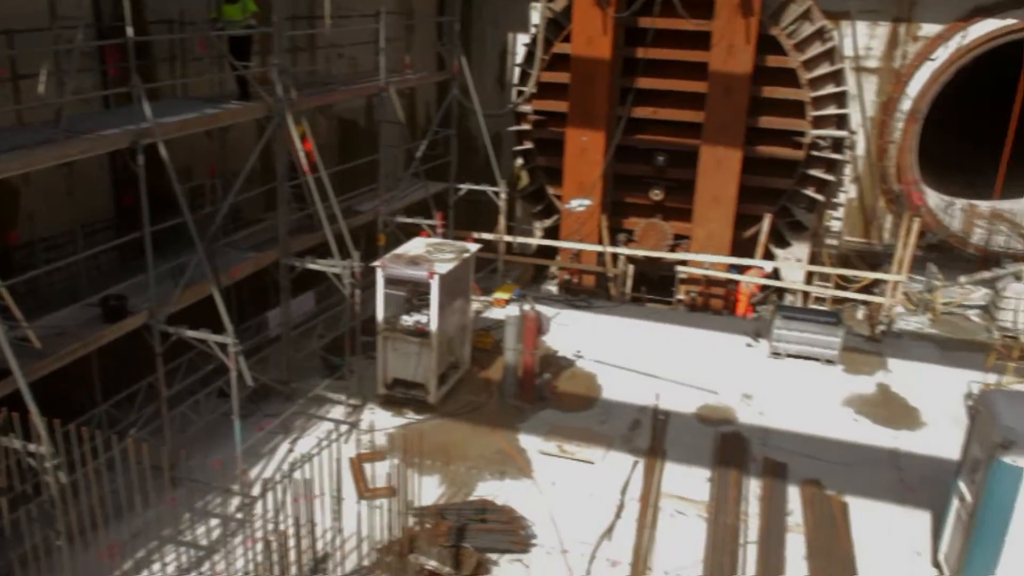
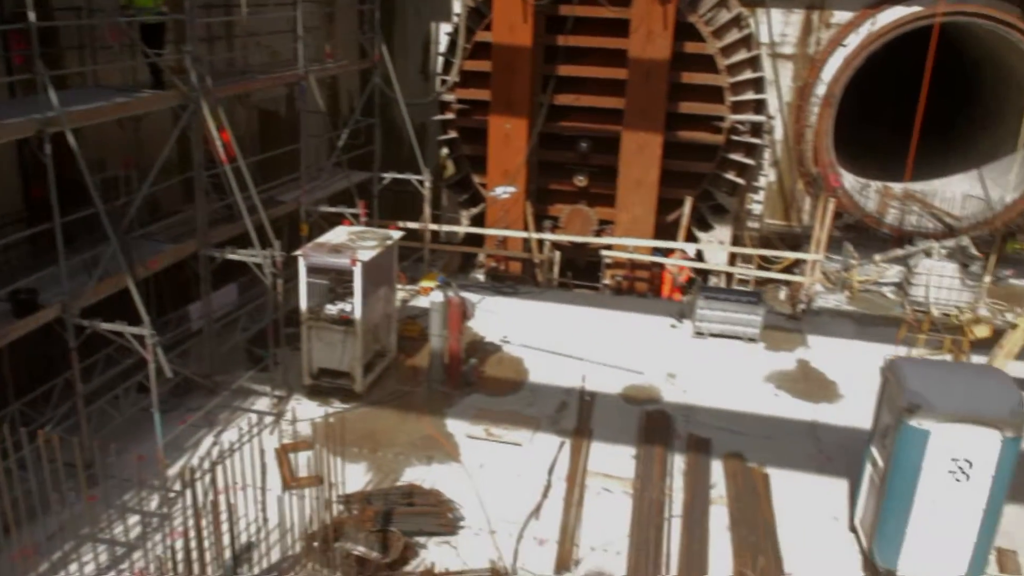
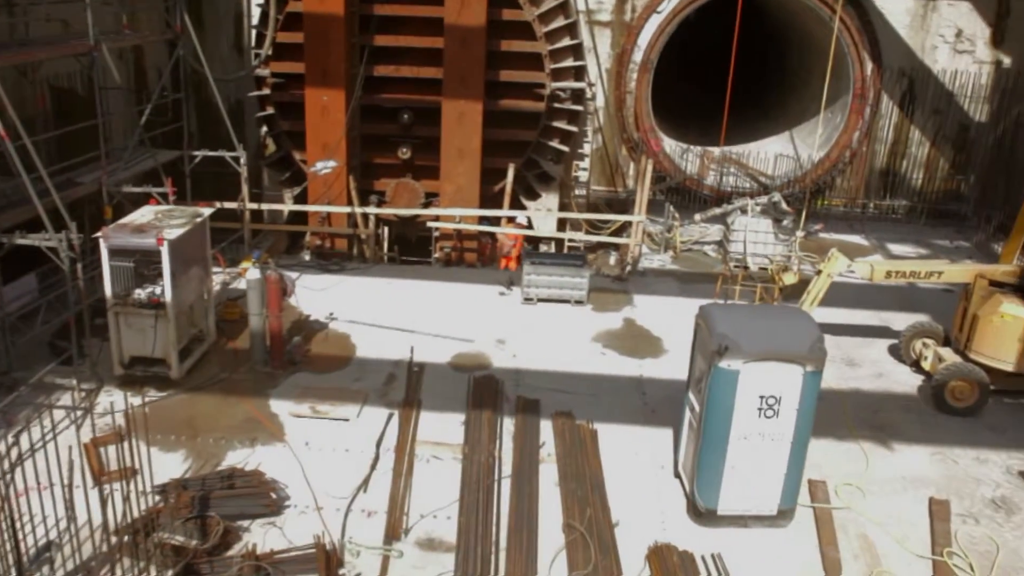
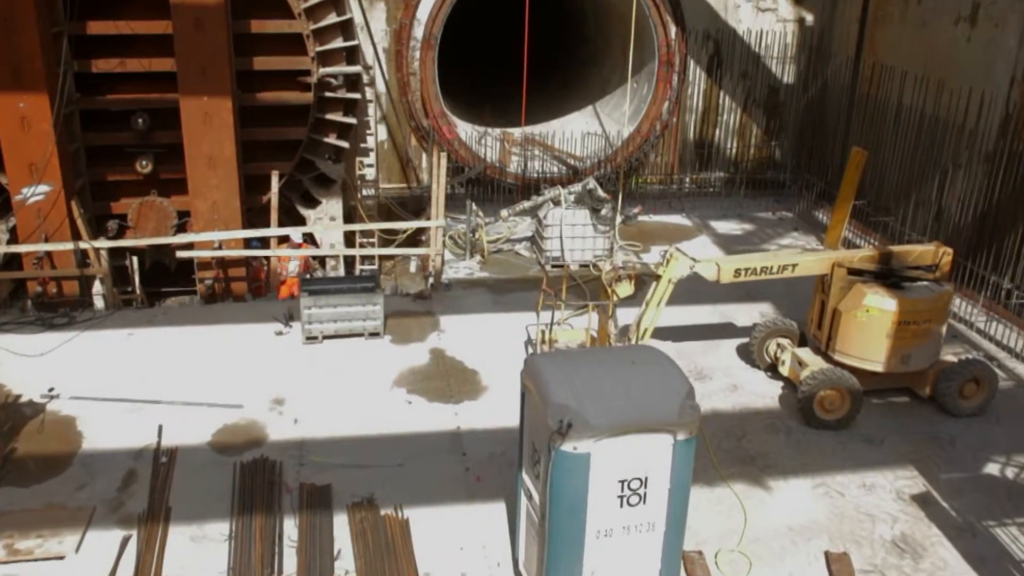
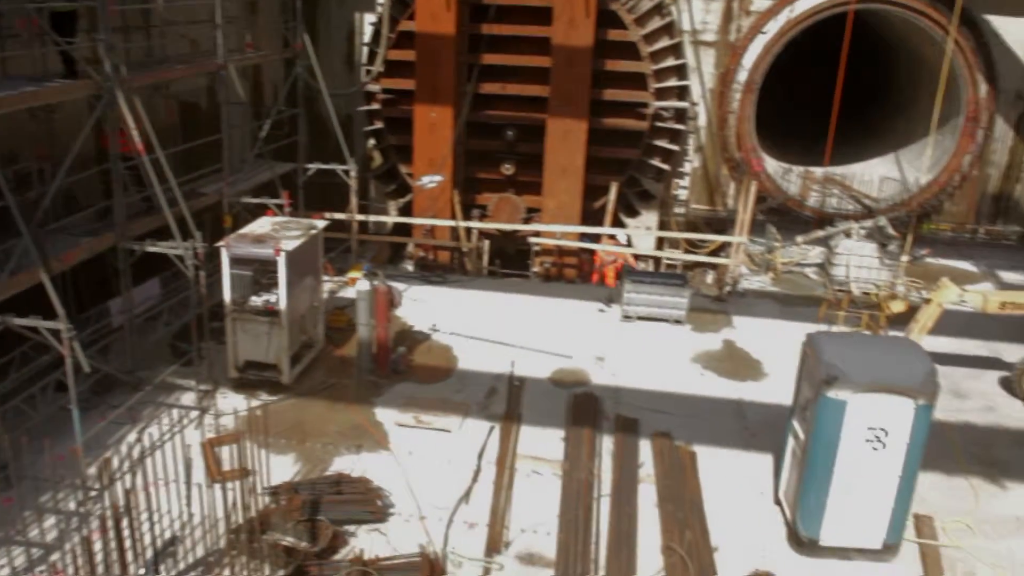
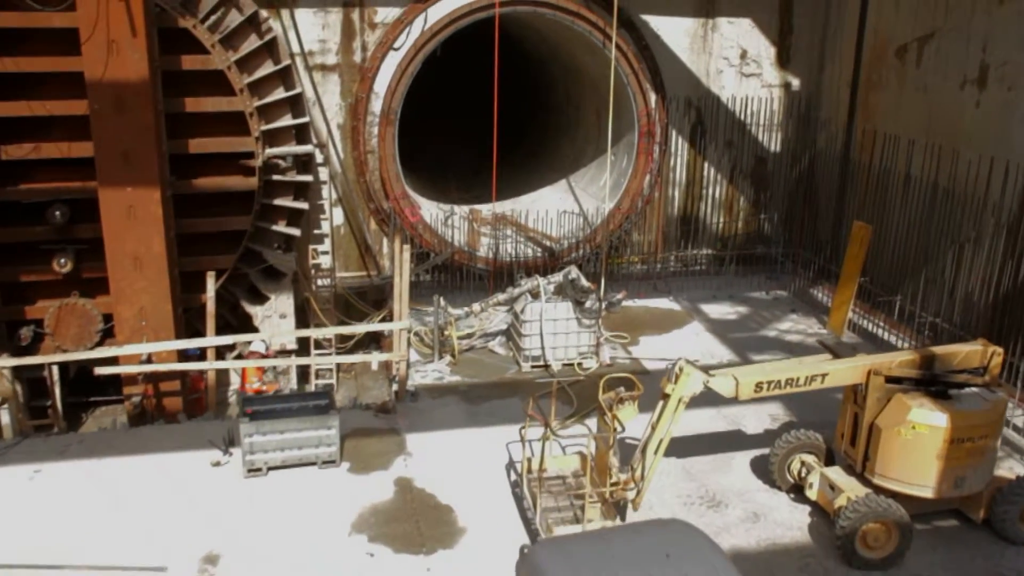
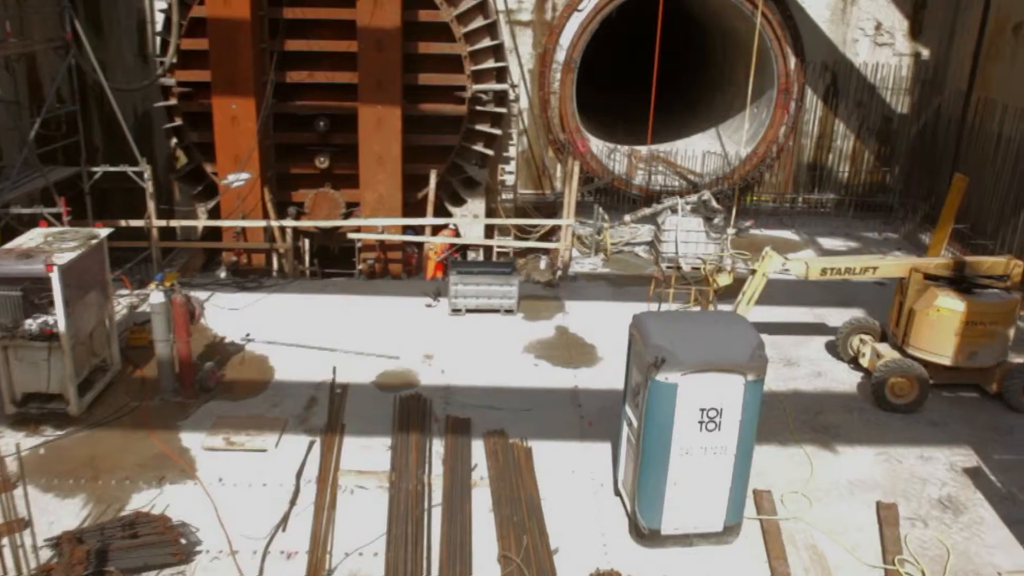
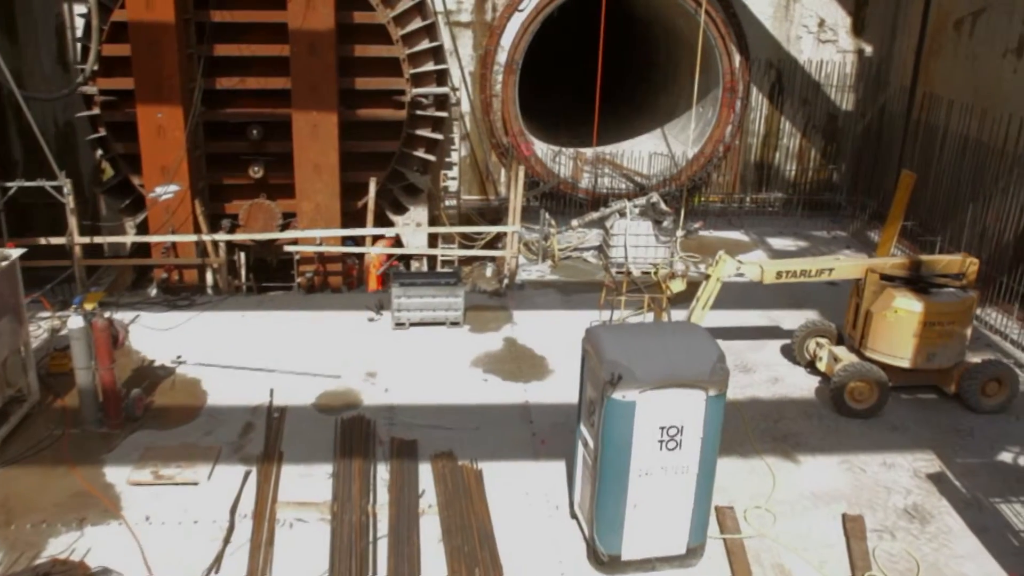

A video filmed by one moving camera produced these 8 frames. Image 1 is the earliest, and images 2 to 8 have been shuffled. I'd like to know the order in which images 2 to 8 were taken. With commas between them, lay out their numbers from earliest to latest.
2, 5, 3, 7, 8, 4, 6
